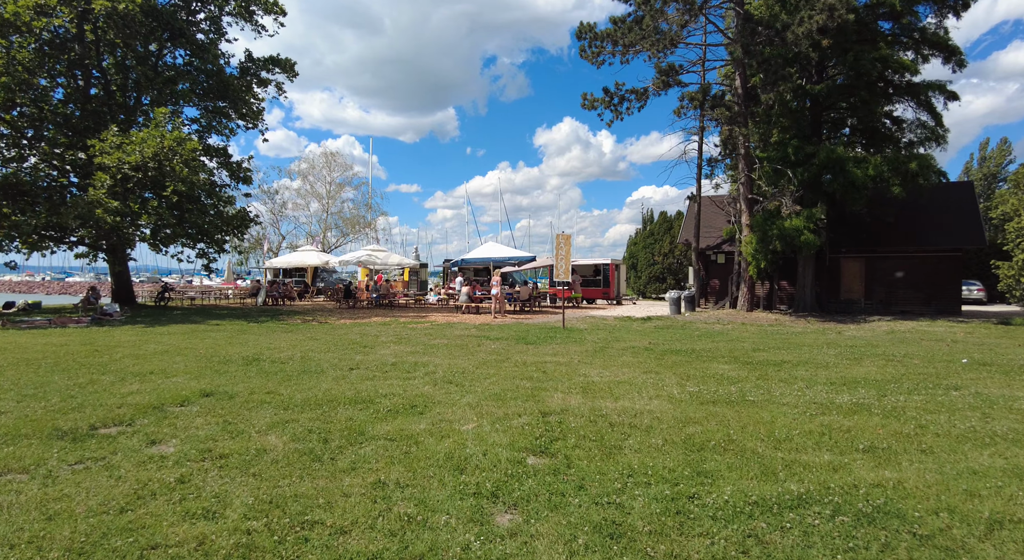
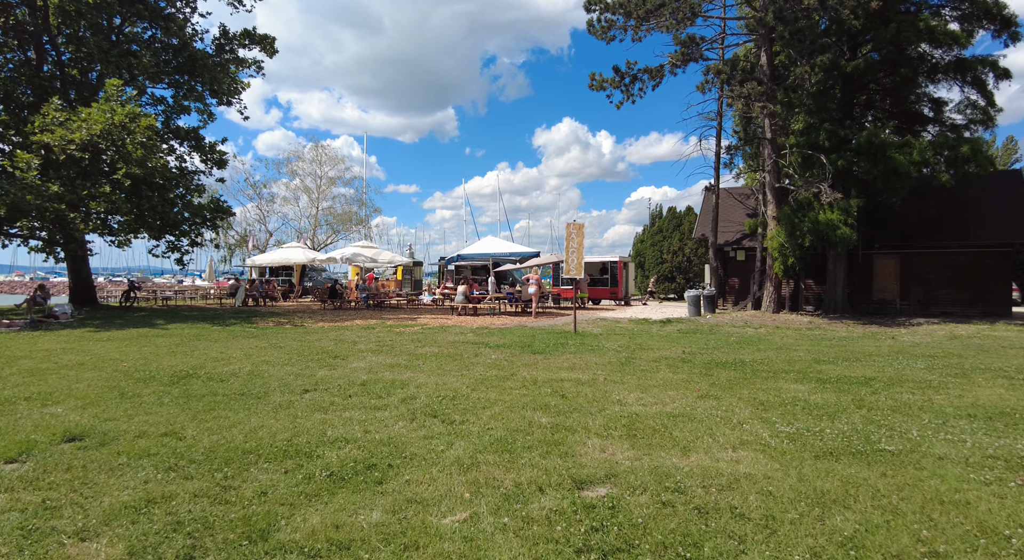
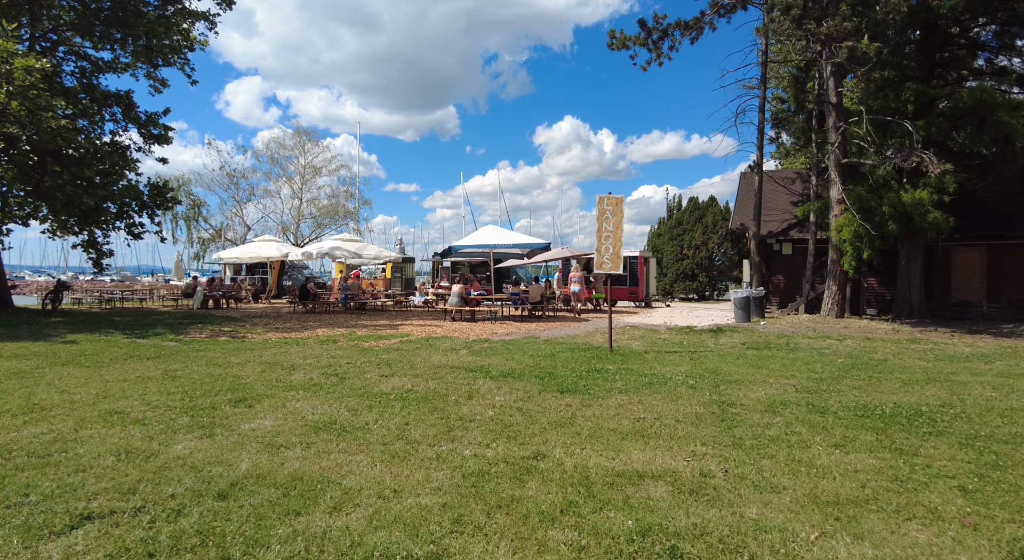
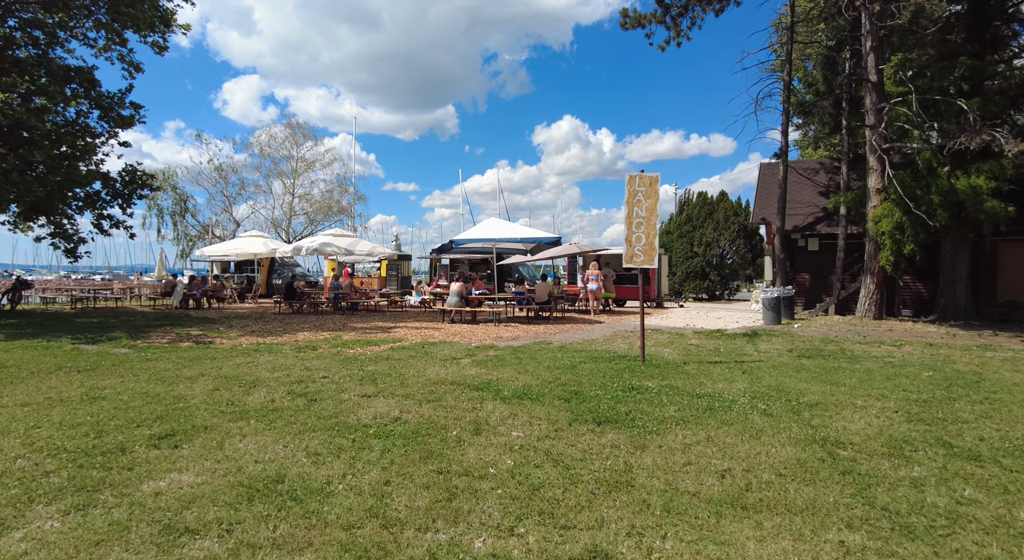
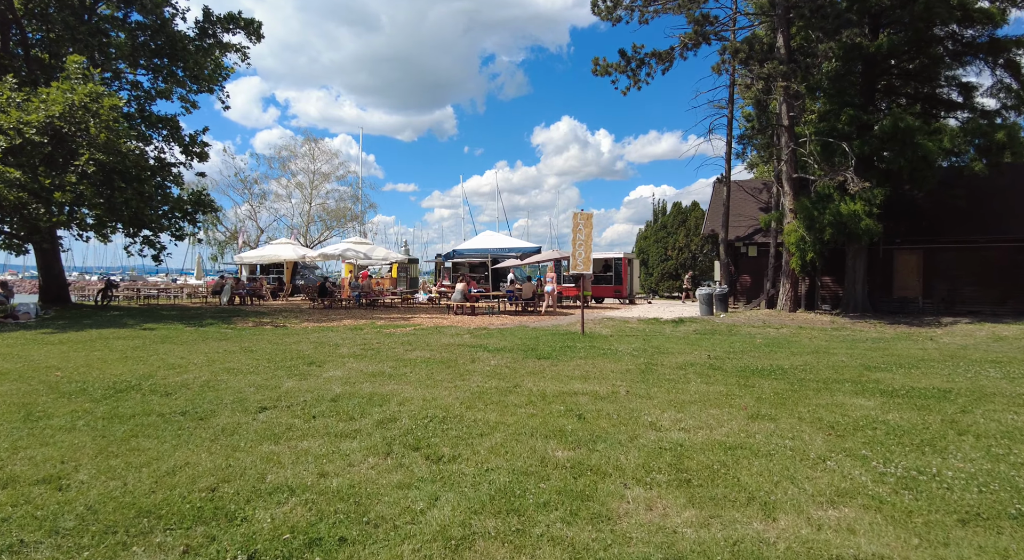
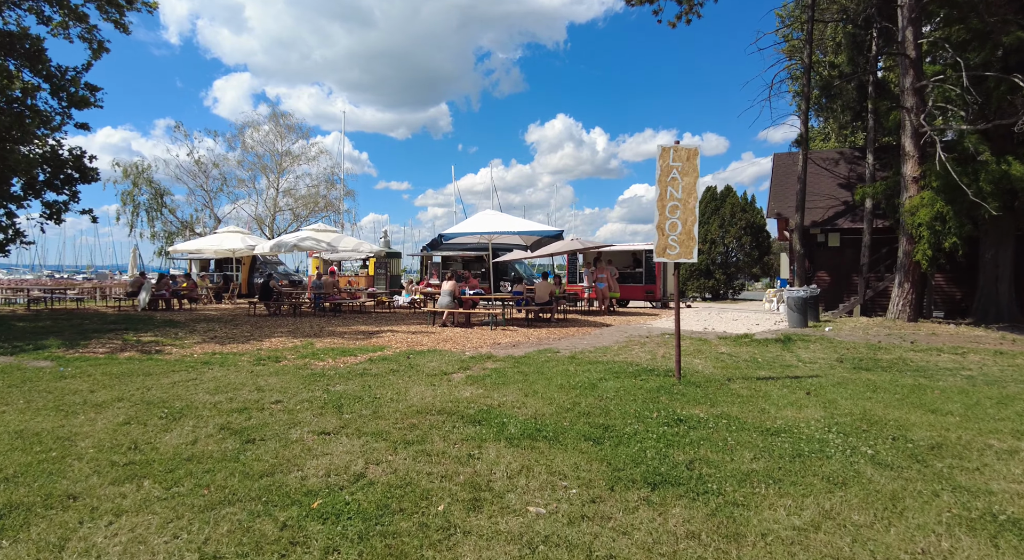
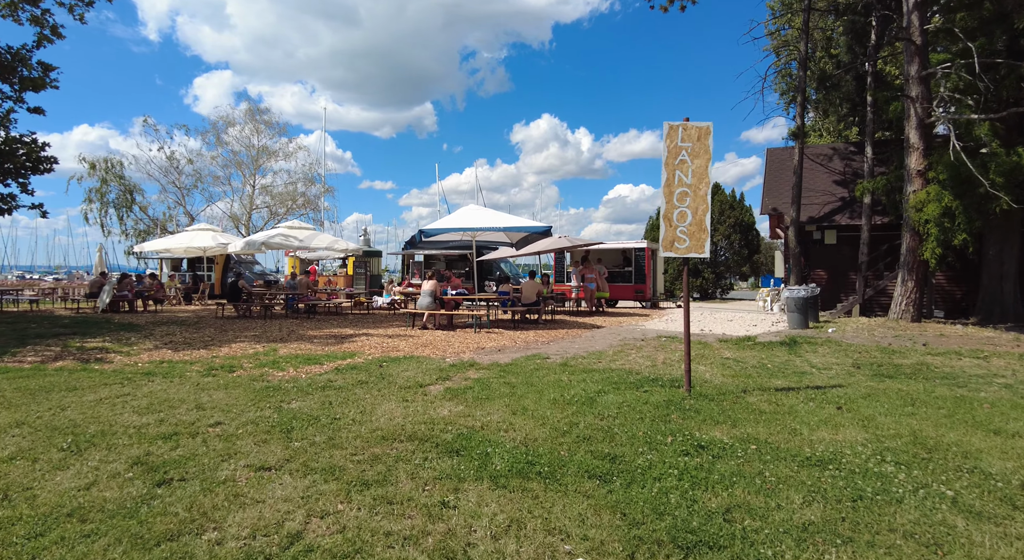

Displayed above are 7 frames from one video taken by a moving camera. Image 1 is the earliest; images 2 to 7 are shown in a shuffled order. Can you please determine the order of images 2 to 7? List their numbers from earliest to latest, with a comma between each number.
2, 5, 3, 4, 6, 7
